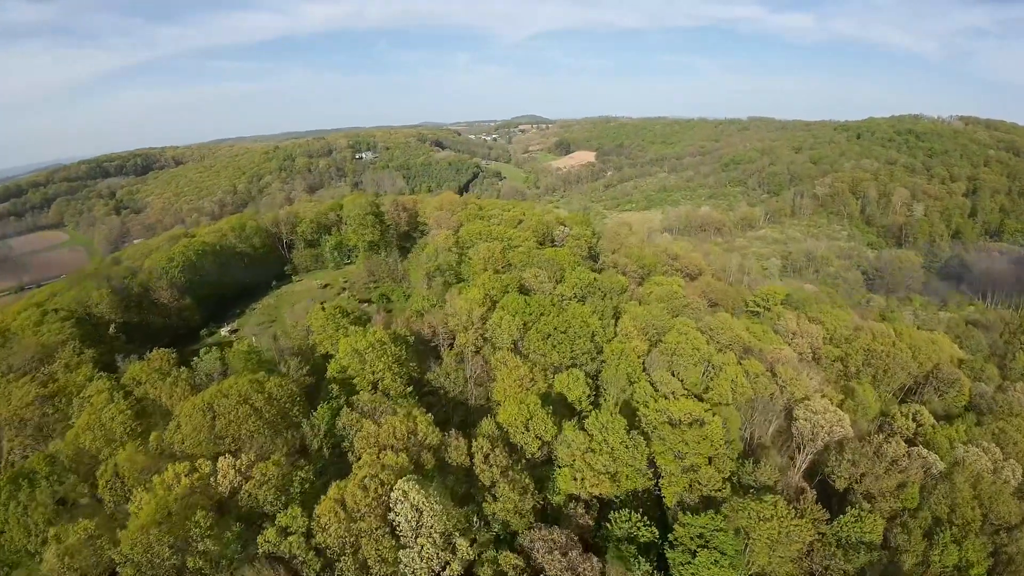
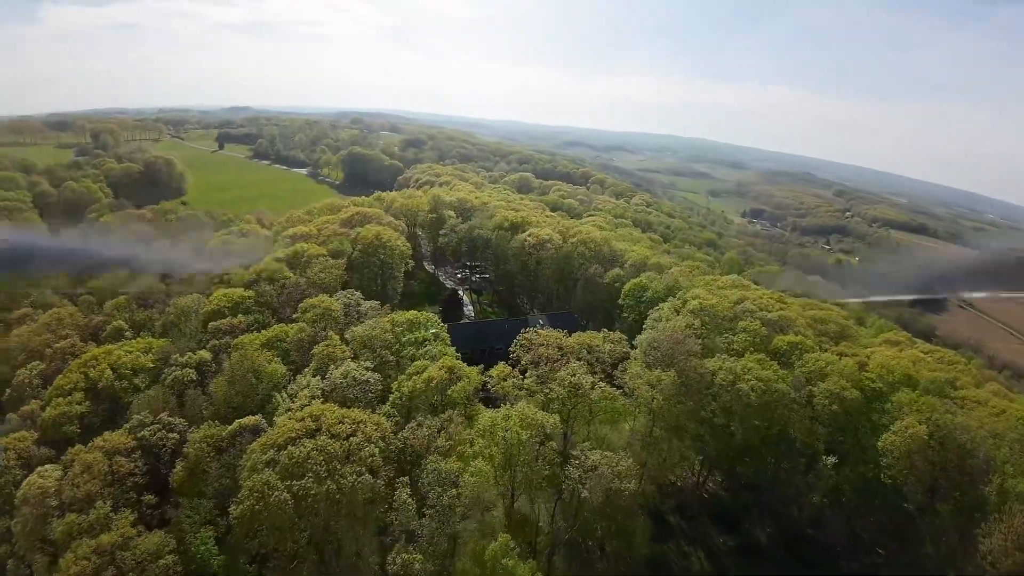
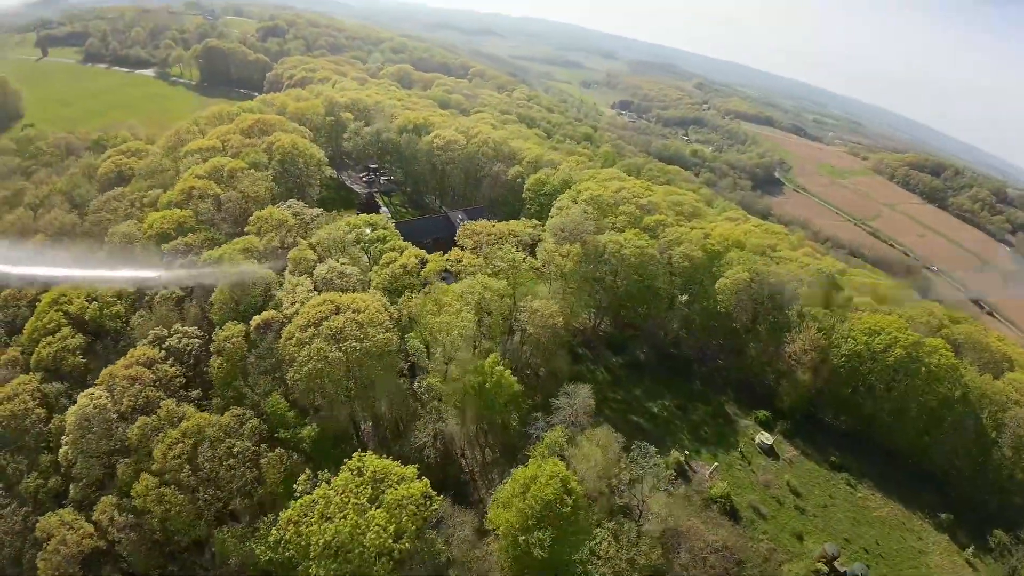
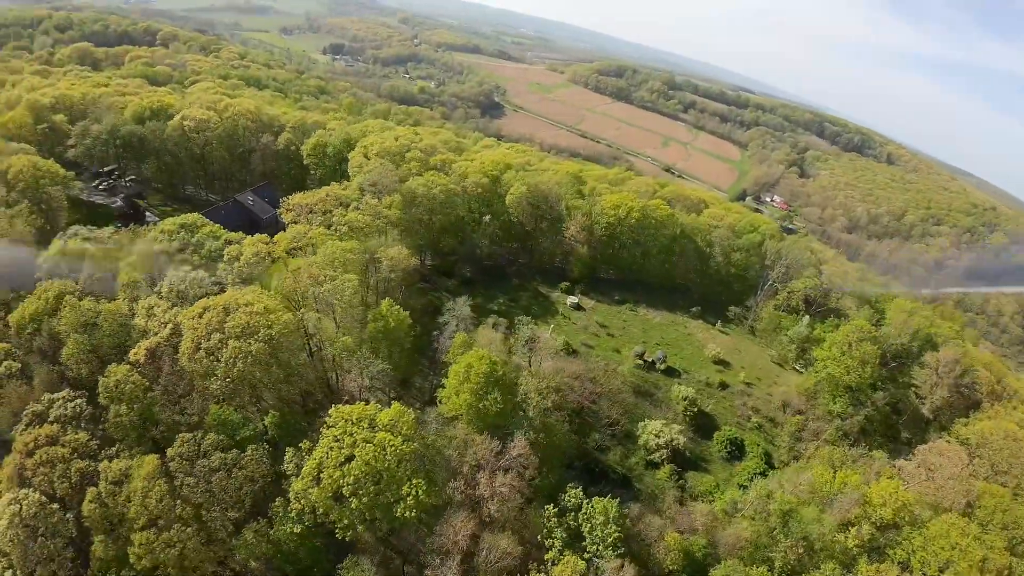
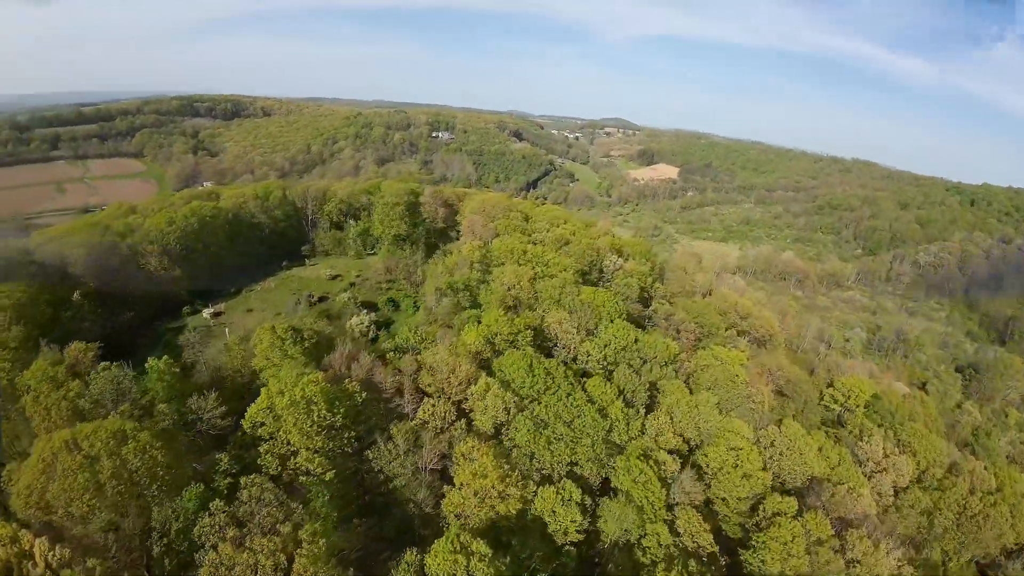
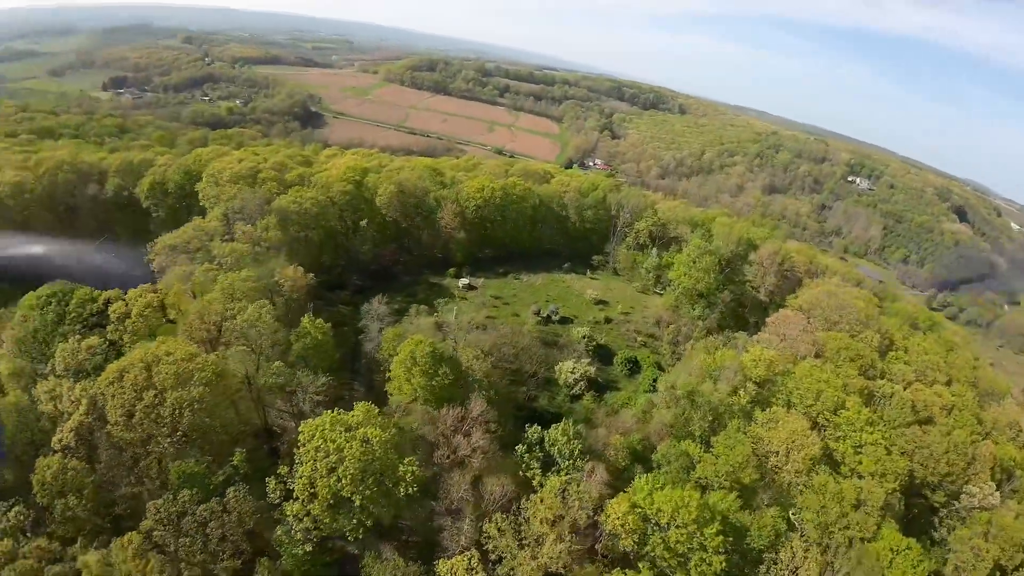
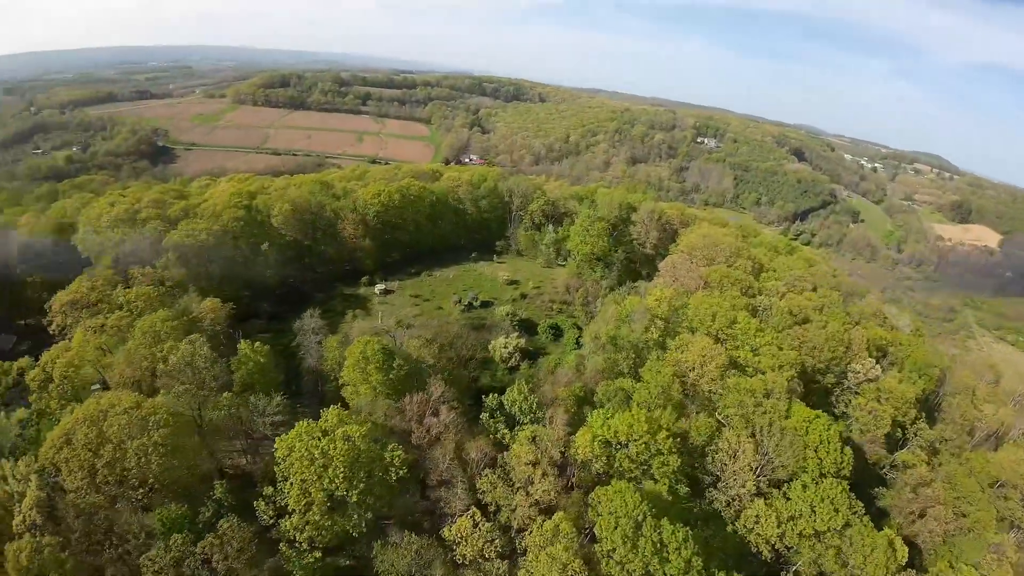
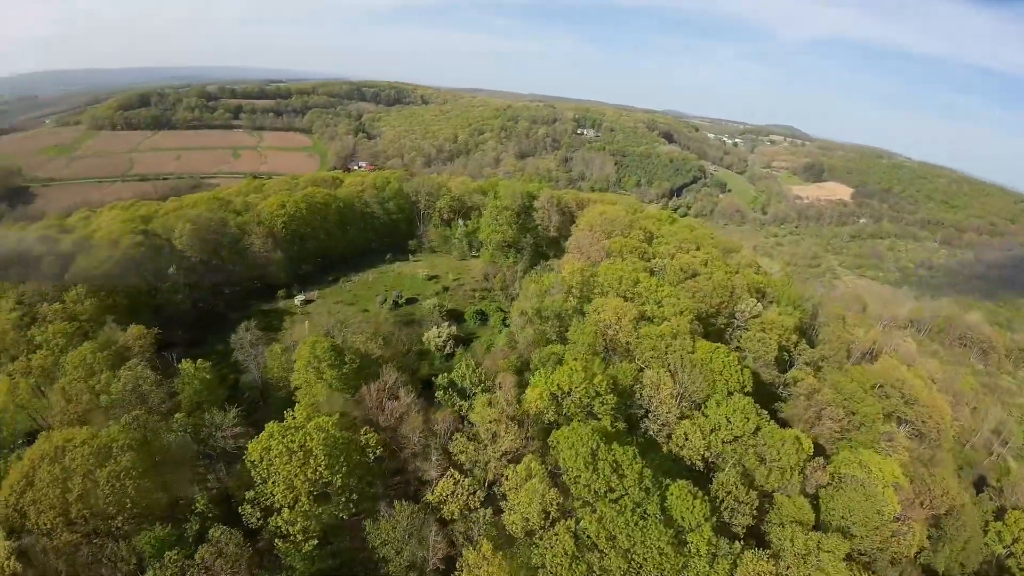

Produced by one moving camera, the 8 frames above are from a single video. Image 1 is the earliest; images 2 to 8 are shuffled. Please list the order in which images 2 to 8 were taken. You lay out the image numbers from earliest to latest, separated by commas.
5, 8, 7, 6, 4, 3, 2
